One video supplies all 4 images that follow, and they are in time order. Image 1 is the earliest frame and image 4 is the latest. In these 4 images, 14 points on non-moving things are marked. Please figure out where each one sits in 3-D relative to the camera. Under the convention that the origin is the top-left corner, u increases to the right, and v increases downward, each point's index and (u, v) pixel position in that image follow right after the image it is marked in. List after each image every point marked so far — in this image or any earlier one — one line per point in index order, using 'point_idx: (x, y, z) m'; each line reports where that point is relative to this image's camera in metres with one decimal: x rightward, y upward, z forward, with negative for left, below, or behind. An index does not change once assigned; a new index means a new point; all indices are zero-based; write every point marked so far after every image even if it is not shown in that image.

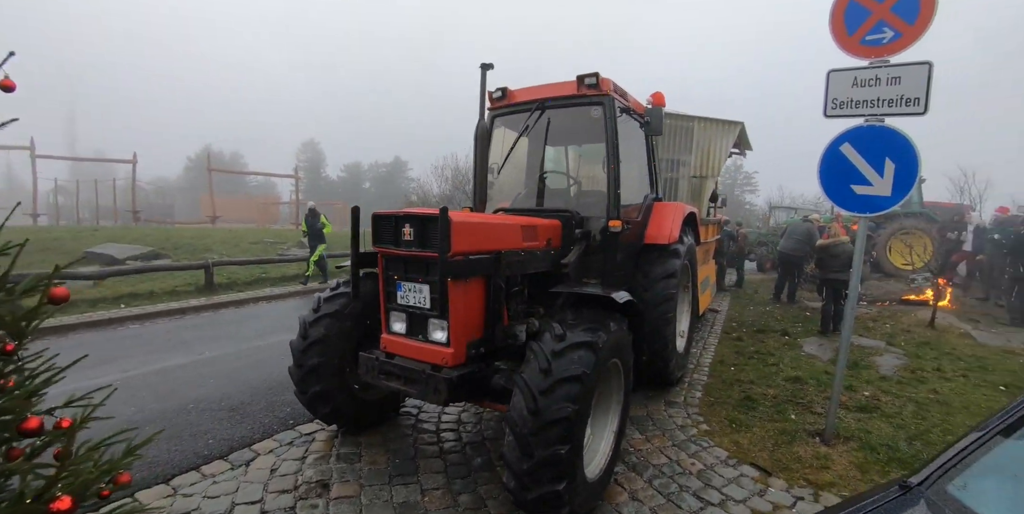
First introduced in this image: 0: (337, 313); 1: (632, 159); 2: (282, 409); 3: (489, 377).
0: (-1.4, -0.4, +3.8) m
1: (+1.0, +0.8, +3.9) m
2: (-2.4, -1.6, +4.9) m
3: (-0.1, -0.8, +3.1) m
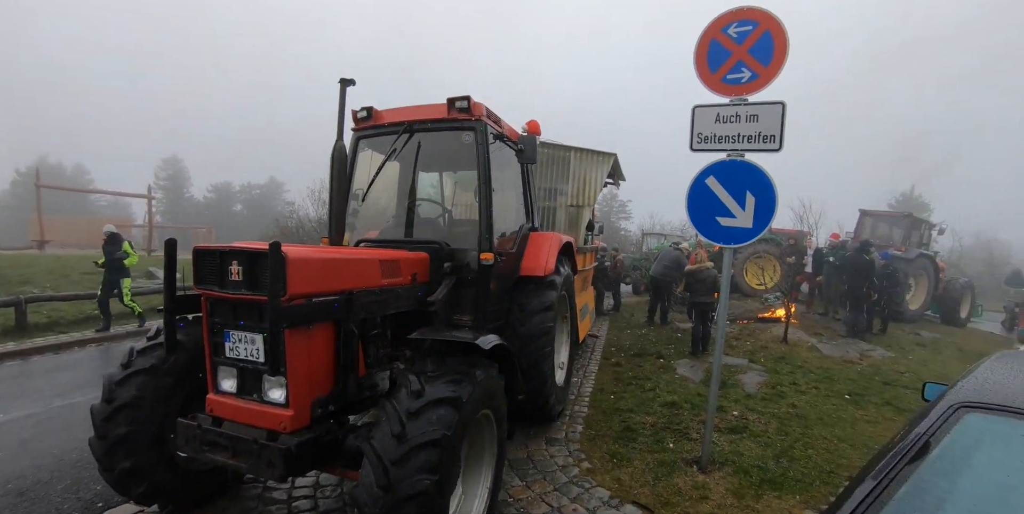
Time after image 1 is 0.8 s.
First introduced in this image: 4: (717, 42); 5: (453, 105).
0: (-2.3, -0.7, +3.0) m
1: (-0.1, +0.5, +3.7) m
2: (-3.5, -1.9, +3.9) m
3: (-0.9, -1.0, +2.6) m
4: (+1.4, +1.5, +3.3) m
5: (-0.4, +1.1, +3.5) m
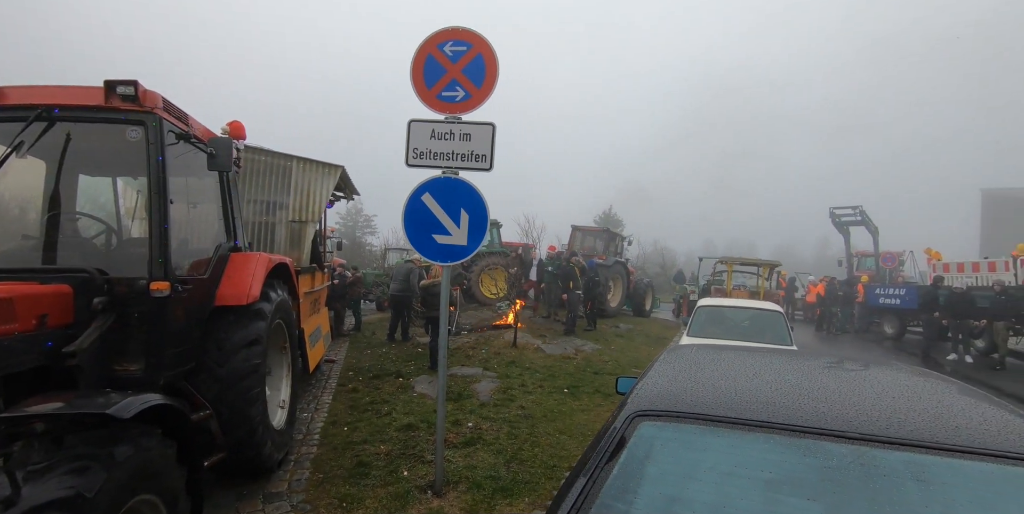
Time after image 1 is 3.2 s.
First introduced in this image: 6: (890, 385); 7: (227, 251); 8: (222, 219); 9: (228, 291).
0: (-3.7, -0.9, +1.5) m
1: (-2.0, +0.4, +3.1) m
2: (-5.1, -2.2, +1.8) m
3: (-2.3, -1.2, +1.7) m
4: (-0.5, +1.4, +3.2) m
5: (-2.2, +0.9, +2.7) m
6: (+1.4, -0.5, +1.7) m
7: (-1.9, +0.1, +3.2) m
8: (-2.0, +0.3, +3.3) m
9: (-1.8, -0.2, +3.0) m
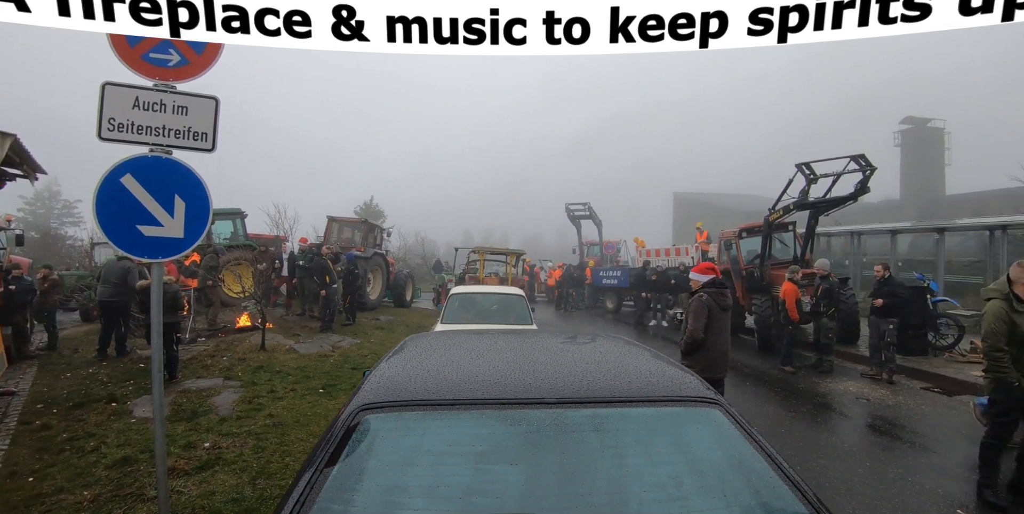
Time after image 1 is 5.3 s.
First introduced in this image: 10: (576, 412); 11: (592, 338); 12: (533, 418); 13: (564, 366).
0: (-4.2, -1.0, 0.0) m
1: (-3.2, +0.4, +2.1) m
2: (-5.6, -2.3, -0.2) m
3: (-3.0, -1.2, +0.7) m
4: (-2.0, +1.4, +2.8) m
5: (-3.3, +0.9, +1.6) m
6: (+0.4, -0.4, +2.1) m
7: (-3.2, 0.0, +2.2) m
8: (-3.3, +0.3, +2.3) m
9: (-3.0, -0.2, +2.1) m
10: (+0.2, -0.5, +1.6) m
11: (+0.4, -0.4, +2.4) m
12: (+0.1, -0.5, +1.5) m
13: (+0.2, -0.4, +1.9) m
